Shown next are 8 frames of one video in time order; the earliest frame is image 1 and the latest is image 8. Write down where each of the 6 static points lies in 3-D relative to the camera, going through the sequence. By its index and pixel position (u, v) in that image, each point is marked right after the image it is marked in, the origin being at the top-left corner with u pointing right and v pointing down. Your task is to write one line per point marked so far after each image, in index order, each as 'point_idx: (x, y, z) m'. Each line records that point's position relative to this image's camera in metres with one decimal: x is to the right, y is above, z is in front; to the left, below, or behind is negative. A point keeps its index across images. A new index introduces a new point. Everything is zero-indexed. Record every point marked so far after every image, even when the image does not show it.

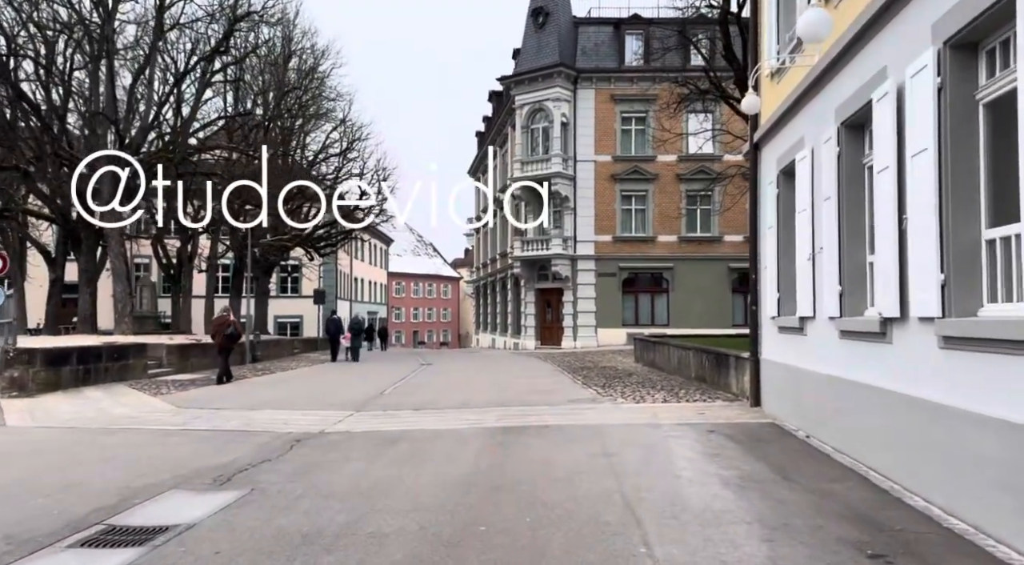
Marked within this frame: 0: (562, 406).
0: (+0.8, -1.9, +11.0) m
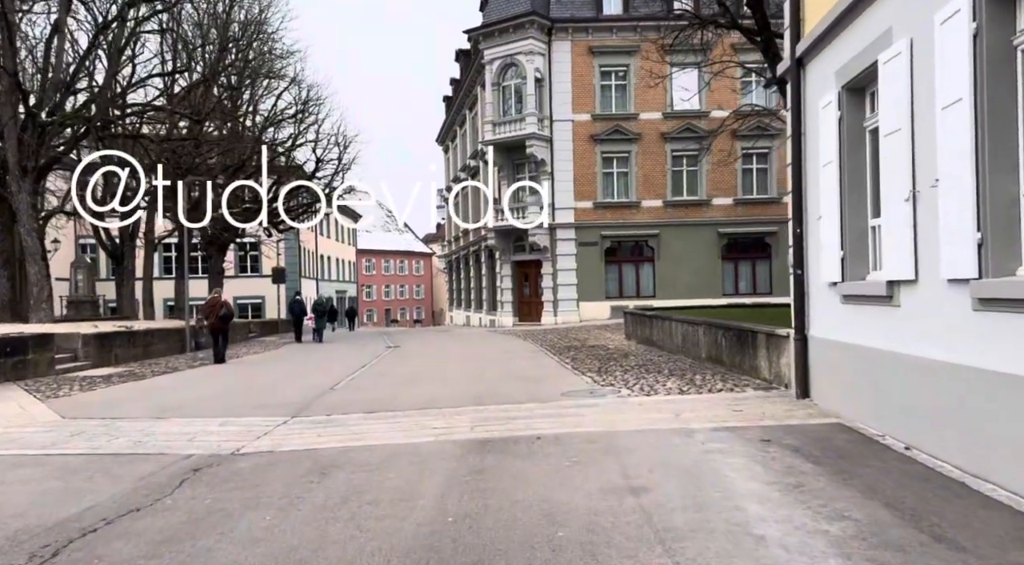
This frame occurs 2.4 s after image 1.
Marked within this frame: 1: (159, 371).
0: (+0.5, -1.5, +8.7) m
1: (-7.3, -1.8, +14.8) m
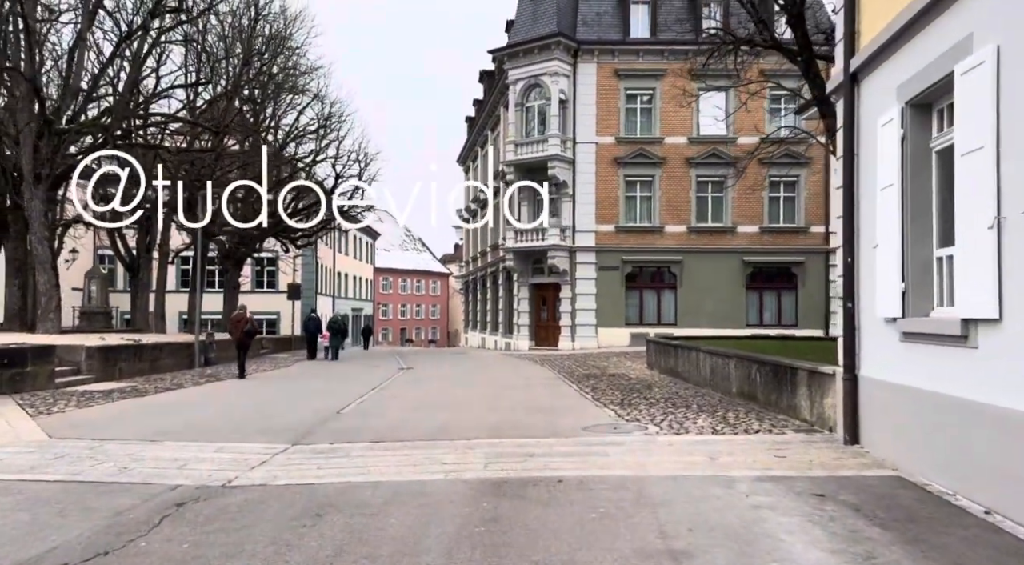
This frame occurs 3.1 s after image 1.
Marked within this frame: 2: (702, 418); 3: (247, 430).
0: (+0.7, -1.7, +8.1) m
1: (-7.0, -2.1, +14.2) m
2: (+2.5, -1.7, +9.2) m
3: (-3.4, -1.9, +9.1) m
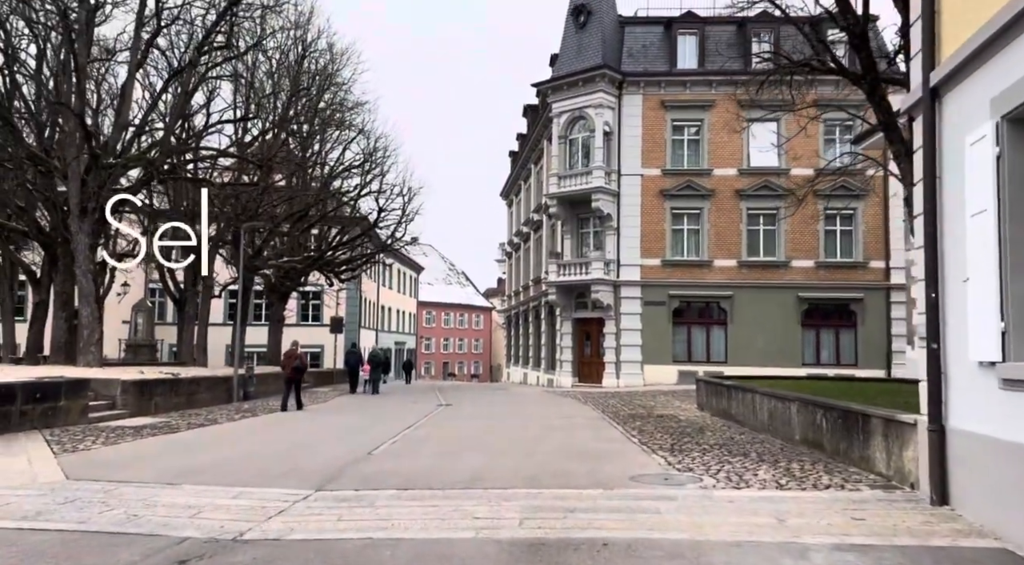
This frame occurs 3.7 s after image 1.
0: (+1.2, -2.1, +7.3) m
1: (-6.2, -2.7, +13.9) m
2: (+3.0, -2.2, +8.4) m
3: (-2.9, -2.3, +8.6) m
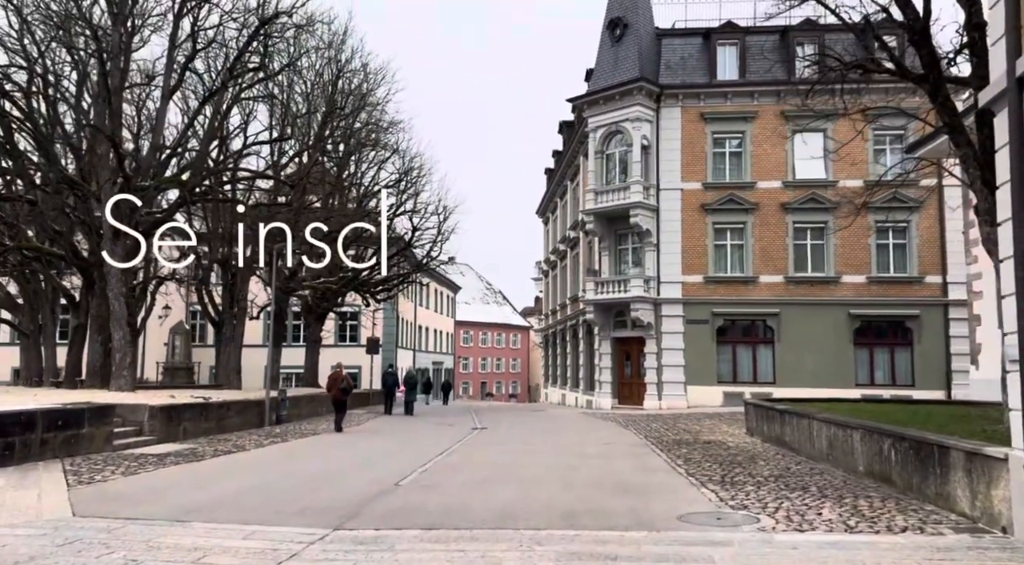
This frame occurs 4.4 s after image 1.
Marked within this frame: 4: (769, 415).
0: (+1.5, -2.3, +6.5) m
1: (-5.5, -3.2, +13.5) m
2: (+3.3, -2.4, +7.5) m
3: (-2.5, -2.5, +8.0) m
4: (+5.0, -2.6, +13.9) m
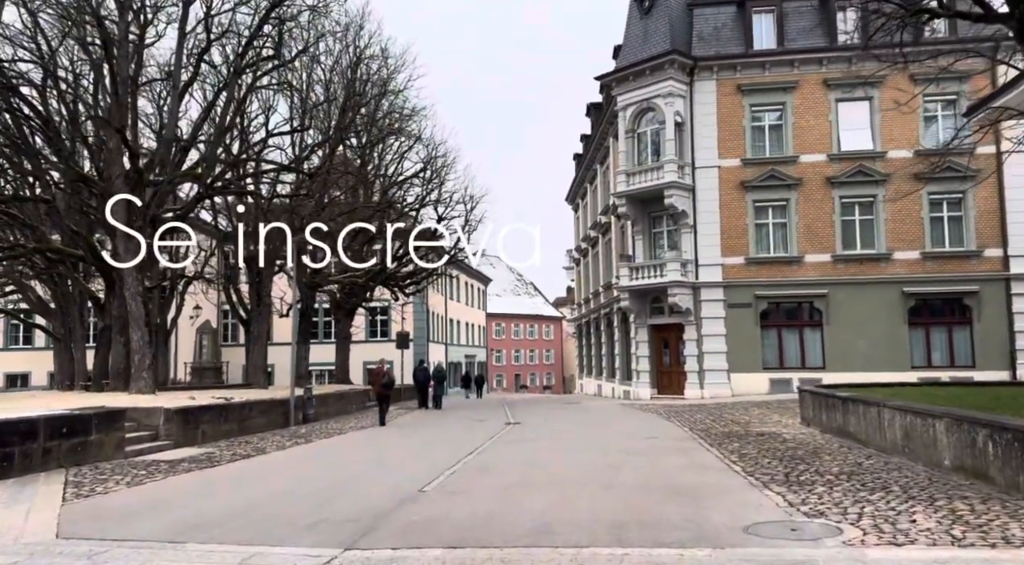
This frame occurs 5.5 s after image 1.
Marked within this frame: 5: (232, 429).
0: (+1.8, -2.0, +5.5) m
1: (-4.9, -3.0, +12.8) m
2: (+3.7, -2.0, +6.4) m
3: (-2.1, -2.4, +7.2) m
4: (+5.6, -2.2, +12.7) m
5: (-6.0, -3.1, +15.2) m
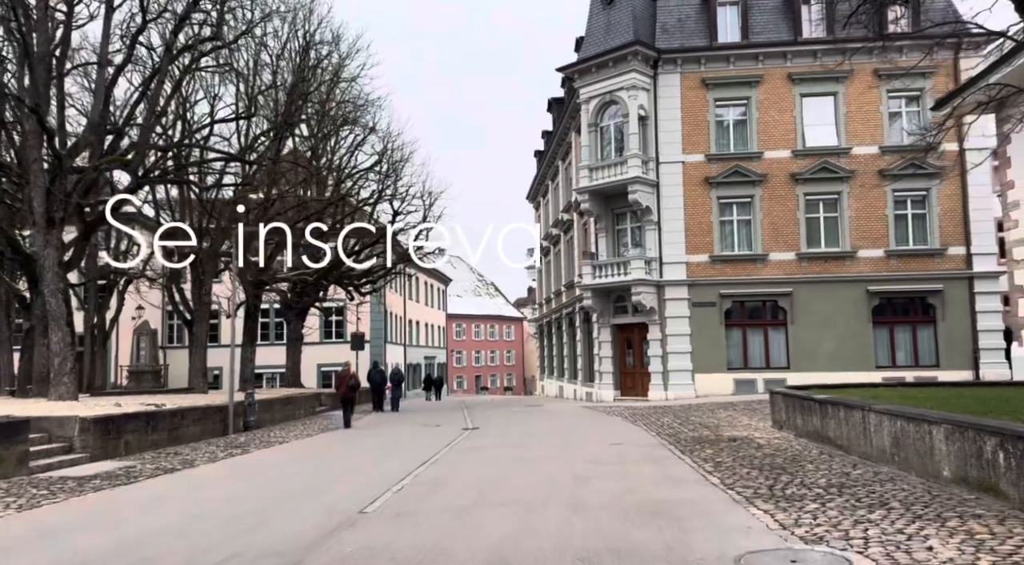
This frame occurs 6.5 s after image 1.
0: (+1.4, -2.0, +4.6) m
1: (-5.6, -3.0, +11.5) m
2: (+3.3, -2.0, +5.6) m
3: (-2.5, -2.3, +6.0) m
4: (+4.9, -2.1, +12.0) m
5: (-6.8, -3.0, +13.8) m
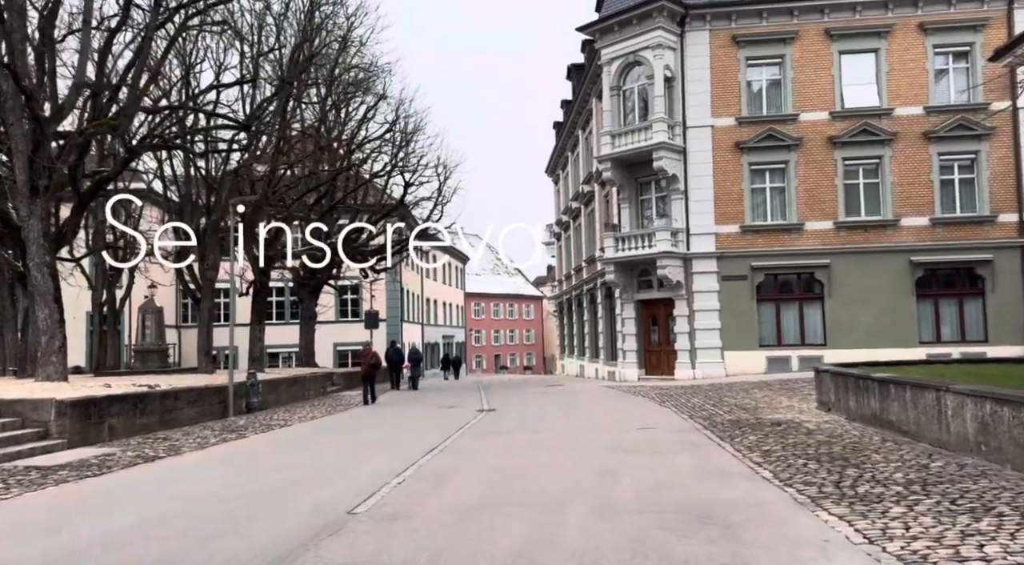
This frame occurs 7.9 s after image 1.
0: (+1.5, -1.7, +3.3) m
1: (-5.3, -2.5, +10.5) m
2: (+3.4, -1.6, +4.3) m
3: (-2.4, -2.0, +4.9) m
4: (+5.2, -1.5, +10.7) m
5: (-6.5, -2.5, +12.8) m
